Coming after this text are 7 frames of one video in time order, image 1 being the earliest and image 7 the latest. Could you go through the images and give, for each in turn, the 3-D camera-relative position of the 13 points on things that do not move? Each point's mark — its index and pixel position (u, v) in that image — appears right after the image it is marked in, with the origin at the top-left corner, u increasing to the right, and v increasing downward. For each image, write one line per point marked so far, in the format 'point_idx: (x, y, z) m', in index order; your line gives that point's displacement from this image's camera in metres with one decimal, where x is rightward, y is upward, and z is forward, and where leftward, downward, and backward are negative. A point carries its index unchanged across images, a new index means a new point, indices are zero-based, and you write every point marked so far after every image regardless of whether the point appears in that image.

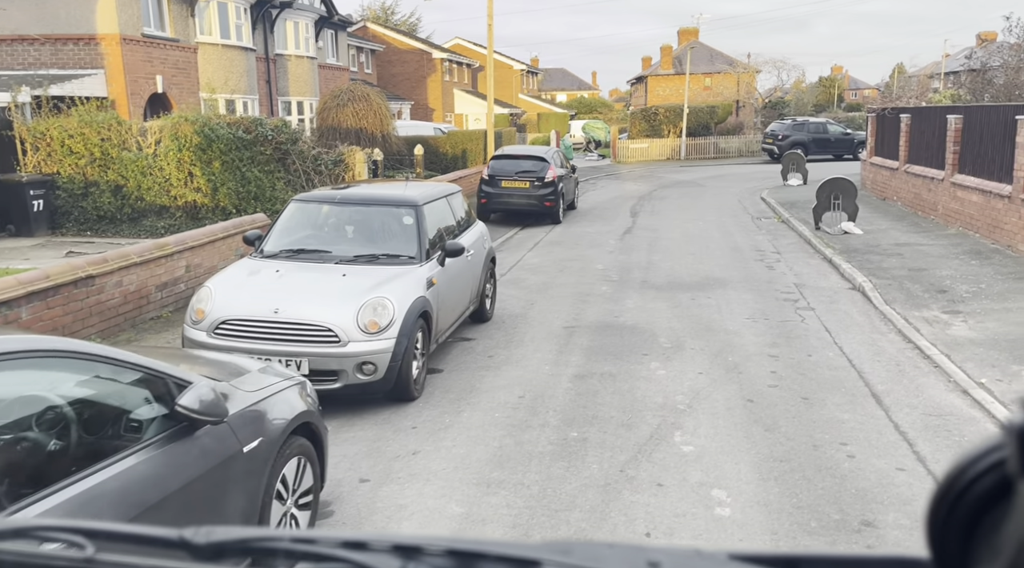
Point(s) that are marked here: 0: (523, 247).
0: (+0.2, +0.6, +15.6) m
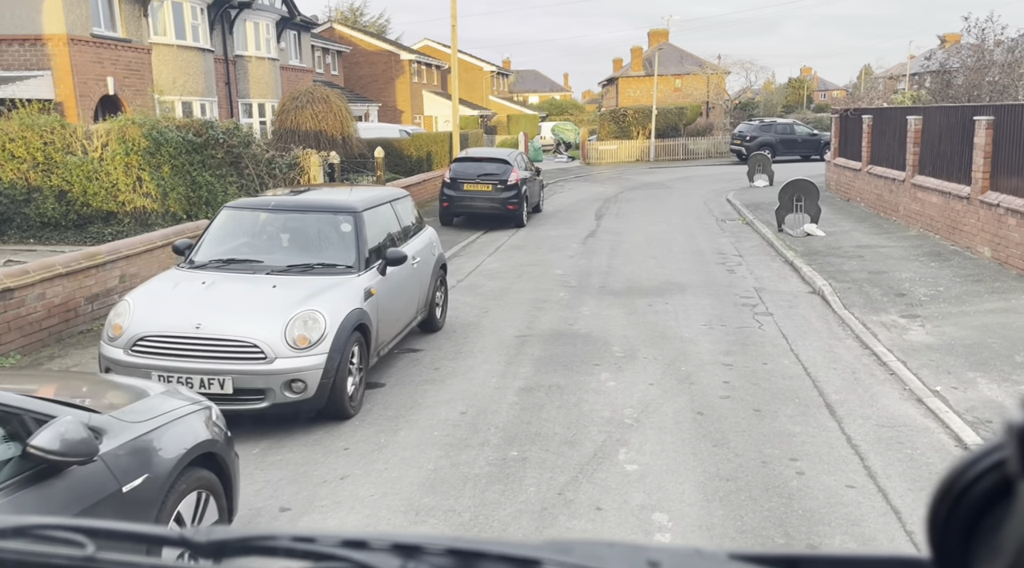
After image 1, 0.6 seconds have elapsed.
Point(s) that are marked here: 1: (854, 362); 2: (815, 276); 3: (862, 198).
0: (-0.5, +0.5, +15.4) m
1: (+3.0, -0.7, +8.0) m
2: (+3.9, +0.1, +11.6) m
3: (+7.3, +1.8, +19.0) m
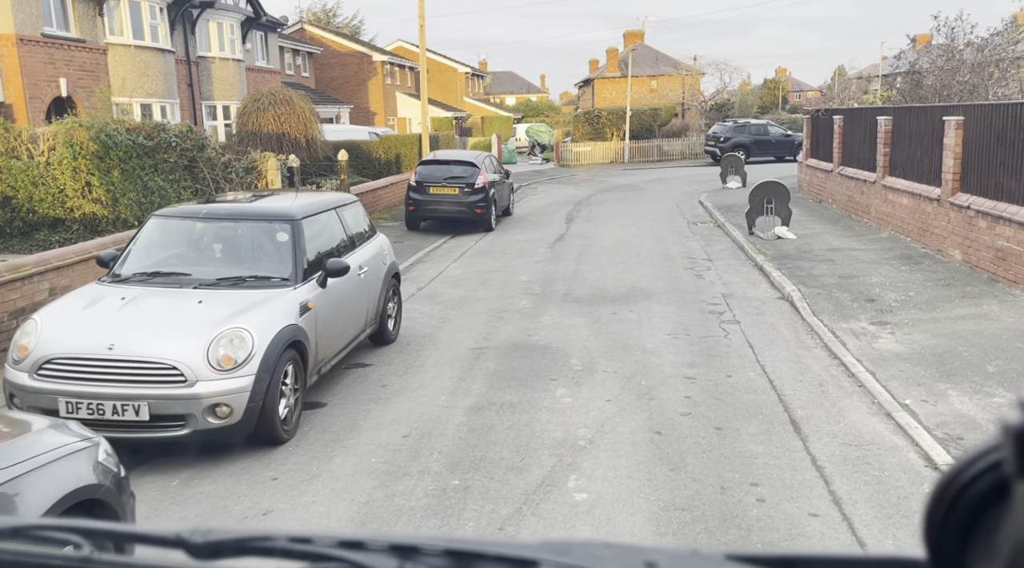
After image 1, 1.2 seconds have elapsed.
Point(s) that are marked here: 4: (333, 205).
0: (-1.0, +0.4, +15.0) m
1: (+2.6, -0.8, +7.7) m
2: (+3.4, 0.0, +11.3) m
3: (+6.6, +1.7, +18.8) m
4: (-1.6, +0.7, +7.9) m
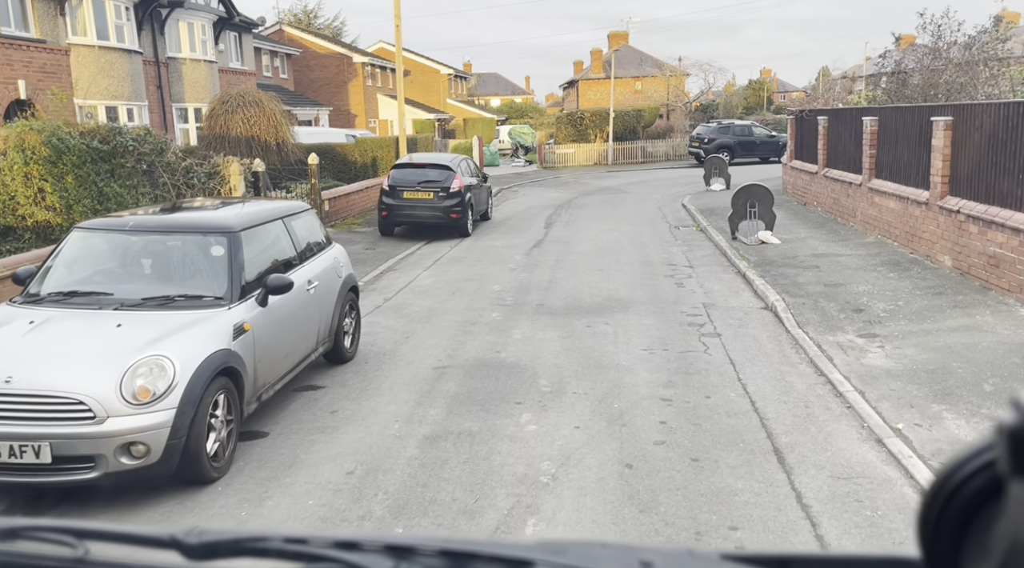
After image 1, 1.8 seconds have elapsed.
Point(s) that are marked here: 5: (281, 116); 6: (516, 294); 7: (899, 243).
0: (-1.4, +0.3, +14.4) m
1: (+2.3, -0.9, +7.2) m
2: (+3.0, -0.1, +10.8) m
3: (+6.2, +1.6, +18.3) m
4: (-1.9, +0.6, +7.3) m
5: (-5.1, +3.7, +19.9) m
6: (+0.1, -0.1, +11.4) m
7: (+5.6, +0.6, +13.2) m
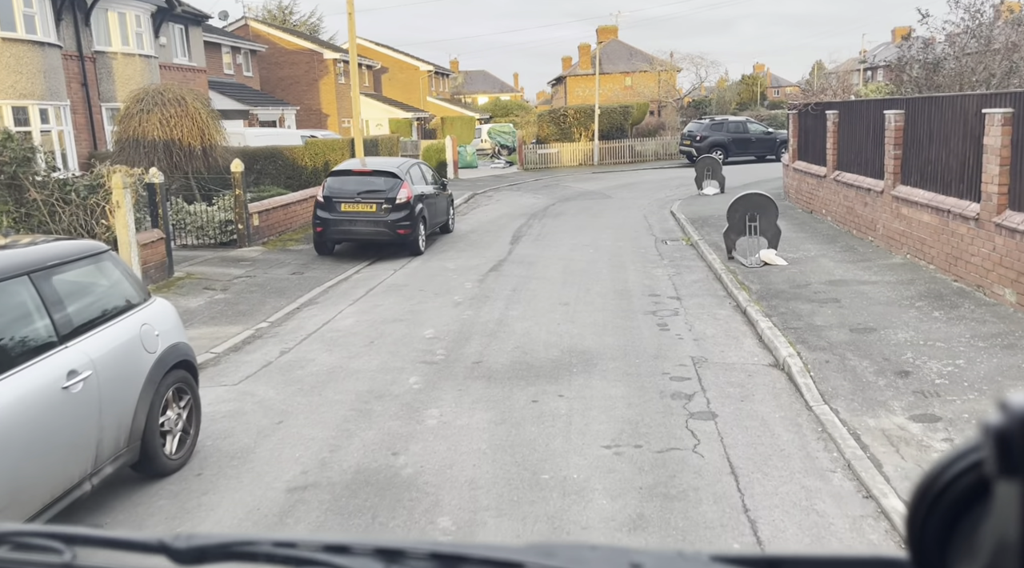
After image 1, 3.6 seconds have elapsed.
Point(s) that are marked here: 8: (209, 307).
0: (-2.1, -0.2, +11.8) m
1: (+1.7, -1.3, +4.6) m
2: (+2.4, -0.5, +8.2) m
3: (+5.5, +1.3, +15.8) m
4: (-2.5, +0.1, +4.7) m
5: (-5.8, +3.2, +17.2) m
6: (-0.6, -0.6, +8.8) m
7: (+5.0, +0.2, +10.6) m
8: (-3.7, -0.3, +11.1) m
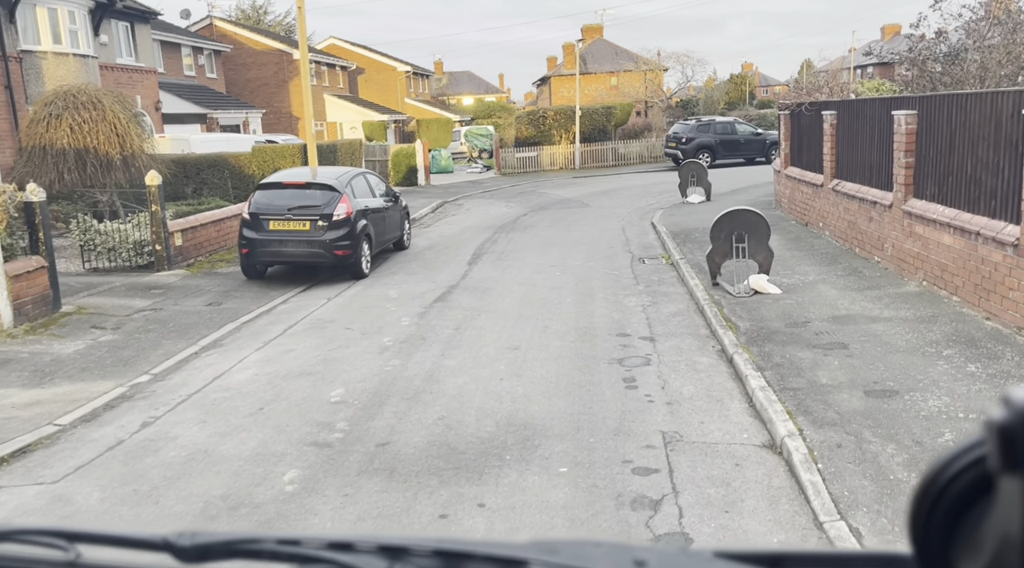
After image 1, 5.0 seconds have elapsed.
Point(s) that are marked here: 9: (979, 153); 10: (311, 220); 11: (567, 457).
0: (-2.7, -0.6, +9.9) m
1: (+1.2, -1.7, +2.7) m
2: (+1.8, -0.9, +6.4) m
3: (+4.8, +0.9, +14.0) m
4: (-3.0, -0.3, +2.8) m
5: (-6.5, +2.7, +15.3) m
6: (-1.2, -1.0, +6.9) m
7: (+4.4, -0.2, +8.8) m
8: (-4.3, -0.7, +9.2) m
9: (+4.5, +1.3, +9.0) m
10: (-2.9, +0.9, +13.0) m
11: (+0.4, -1.1, +5.9) m
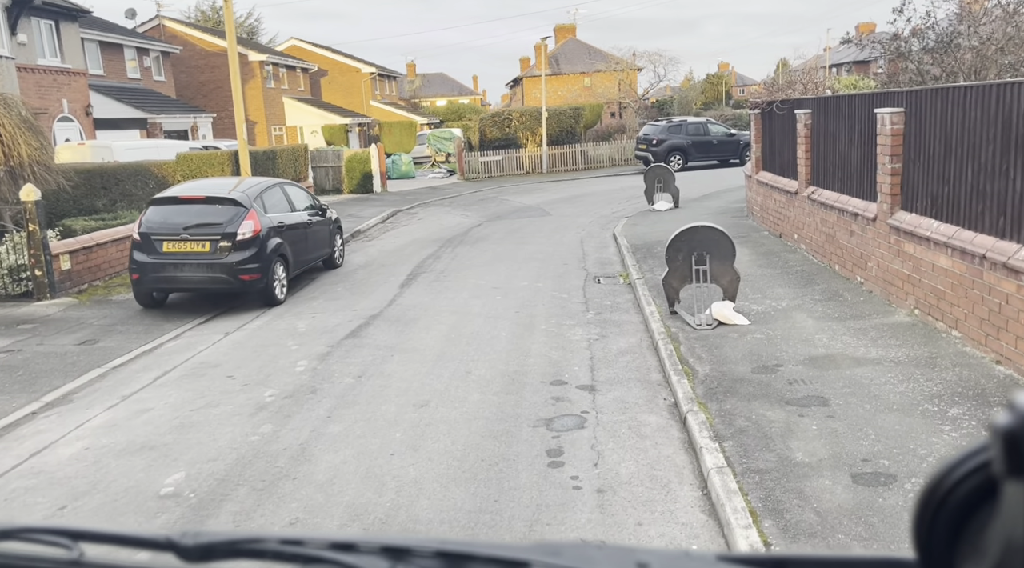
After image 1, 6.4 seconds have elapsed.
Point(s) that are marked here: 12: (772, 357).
0: (-3.5, -0.9, +8.2) m
1: (+0.6, -2.0, +1.1) m
2: (+1.1, -1.2, +4.8) m
3: (+3.9, +0.6, +12.4) m
4: (-3.6, -0.7, +1.1) m
5: (-7.4, +2.3, +13.5) m
6: (-1.9, -1.3, +5.3) m
7: (+3.6, -0.4, +7.2) m
8: (-5.0, -1.1, +7.4) m
9: (+3.8, +1.0, +7.5) m
10: (-3.7, +0.5, +11.3) m
11: (-0.3, -1.4, +4.2) m
12: (+2.2, -0.6, +7.6) m
